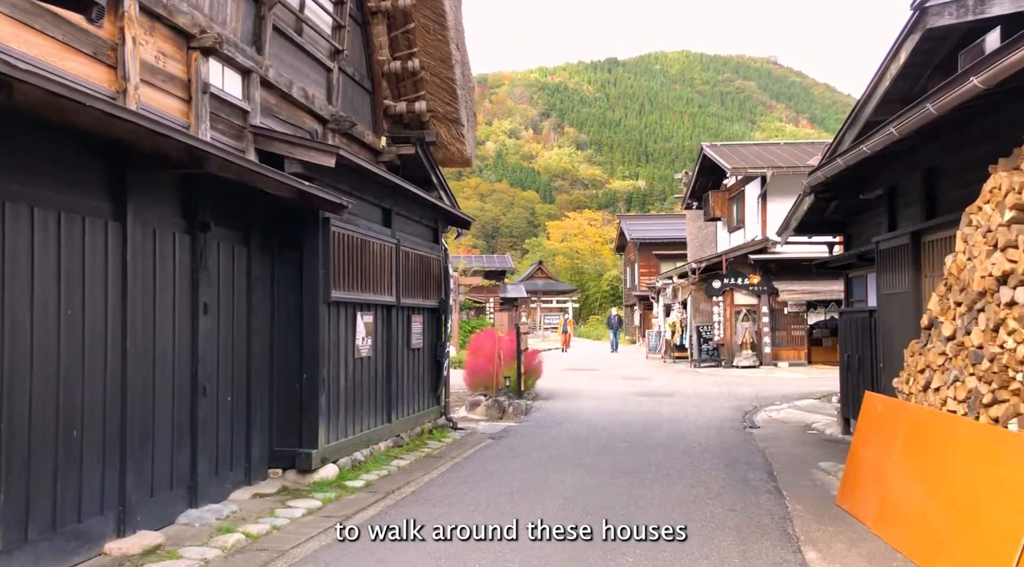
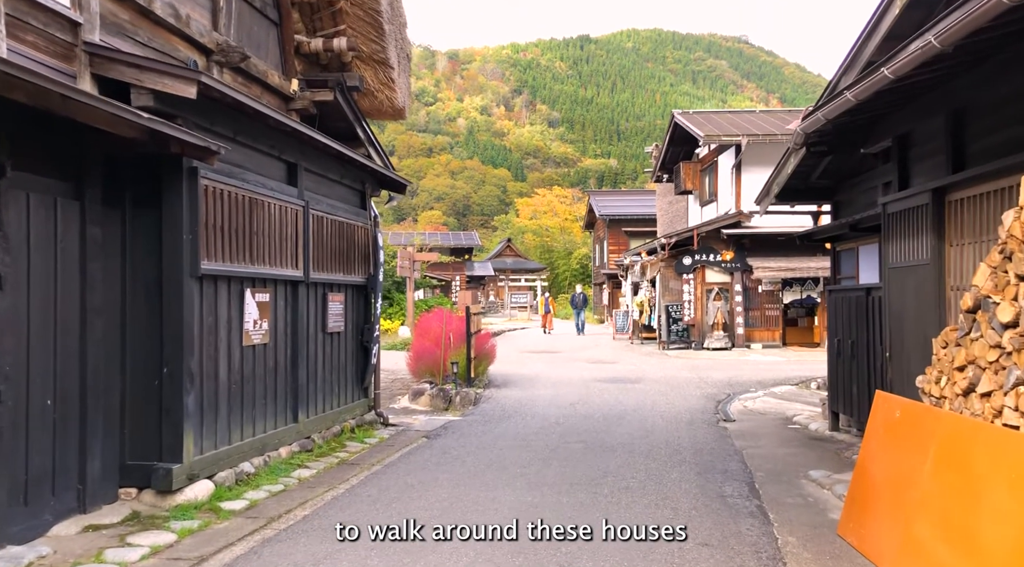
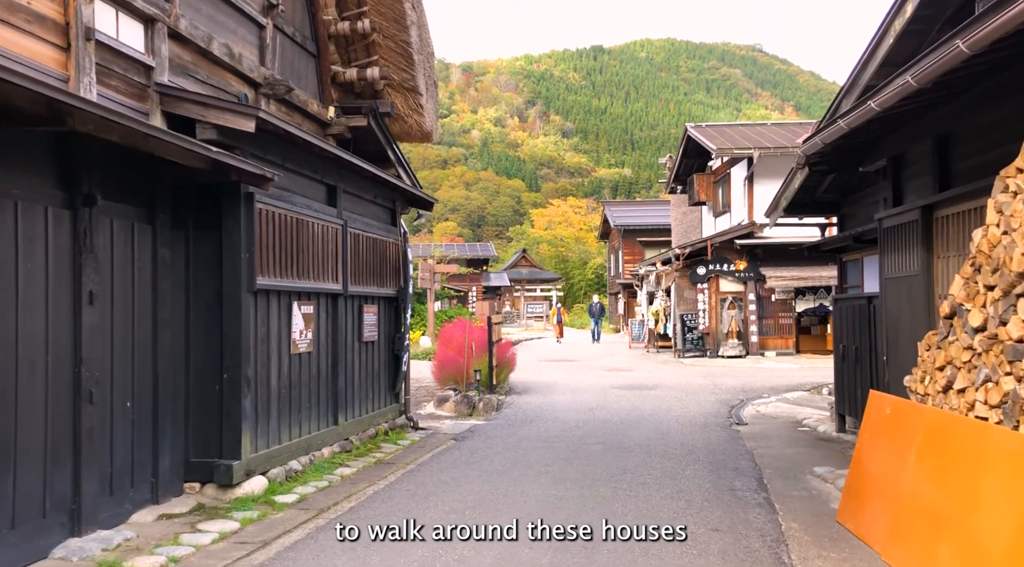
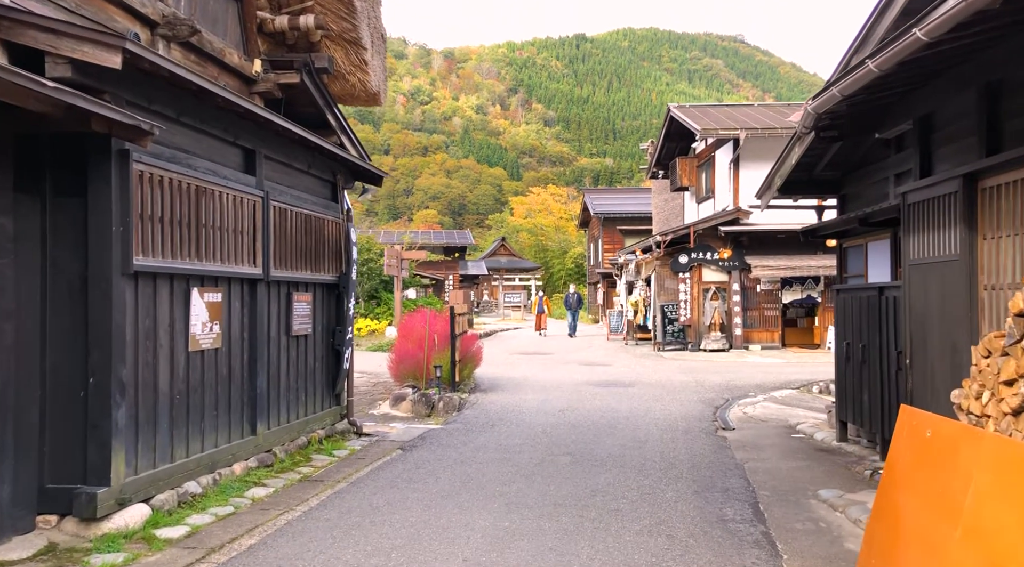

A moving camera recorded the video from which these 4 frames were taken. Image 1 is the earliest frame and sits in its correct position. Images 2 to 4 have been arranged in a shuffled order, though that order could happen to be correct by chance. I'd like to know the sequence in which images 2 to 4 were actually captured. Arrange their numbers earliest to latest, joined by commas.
3, 2, 4
